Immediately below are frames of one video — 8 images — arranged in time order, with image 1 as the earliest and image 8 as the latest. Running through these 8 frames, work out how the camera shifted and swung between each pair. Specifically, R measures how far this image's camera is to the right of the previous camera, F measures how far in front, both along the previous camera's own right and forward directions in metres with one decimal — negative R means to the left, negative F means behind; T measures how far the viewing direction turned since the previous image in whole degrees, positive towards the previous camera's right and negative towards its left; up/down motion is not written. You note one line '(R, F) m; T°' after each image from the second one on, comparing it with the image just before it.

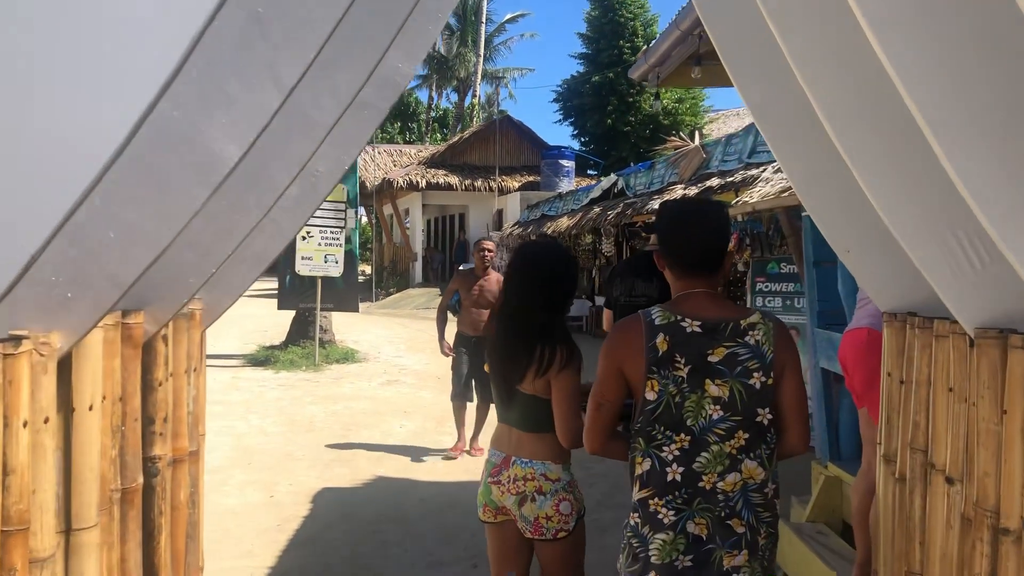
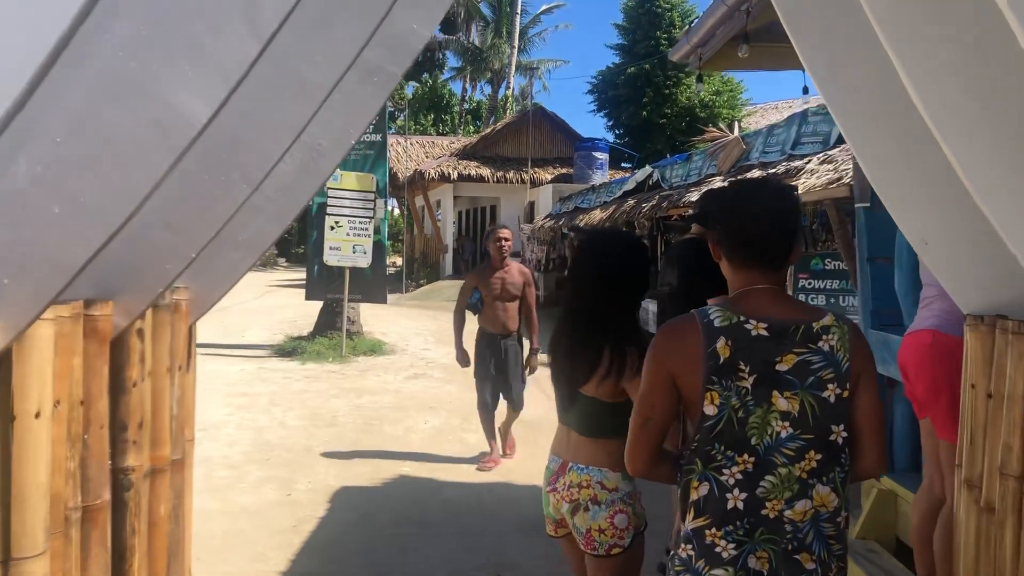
(0.0, +0.2) m; -2°
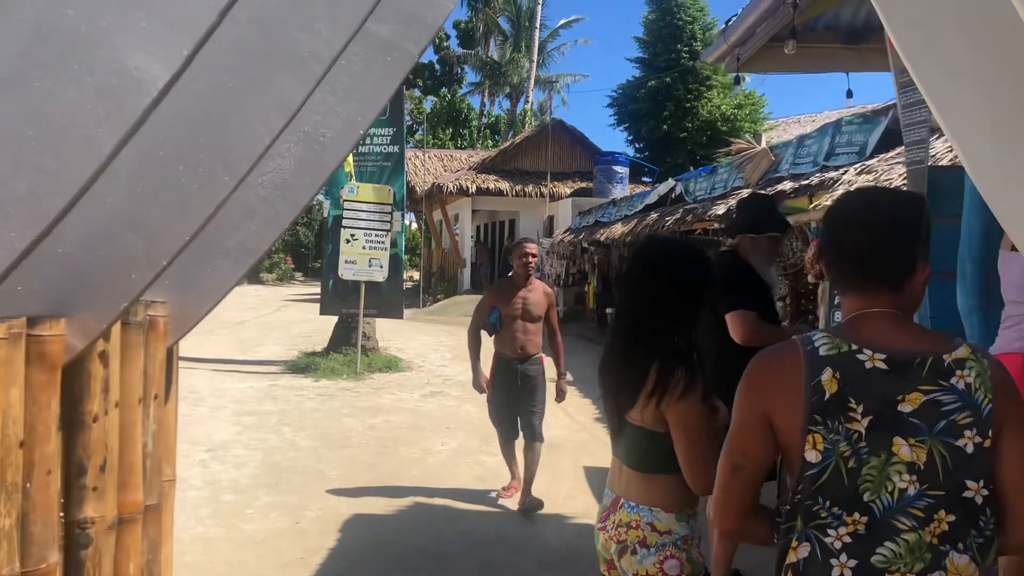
(0.0, +0.3) m; -1°
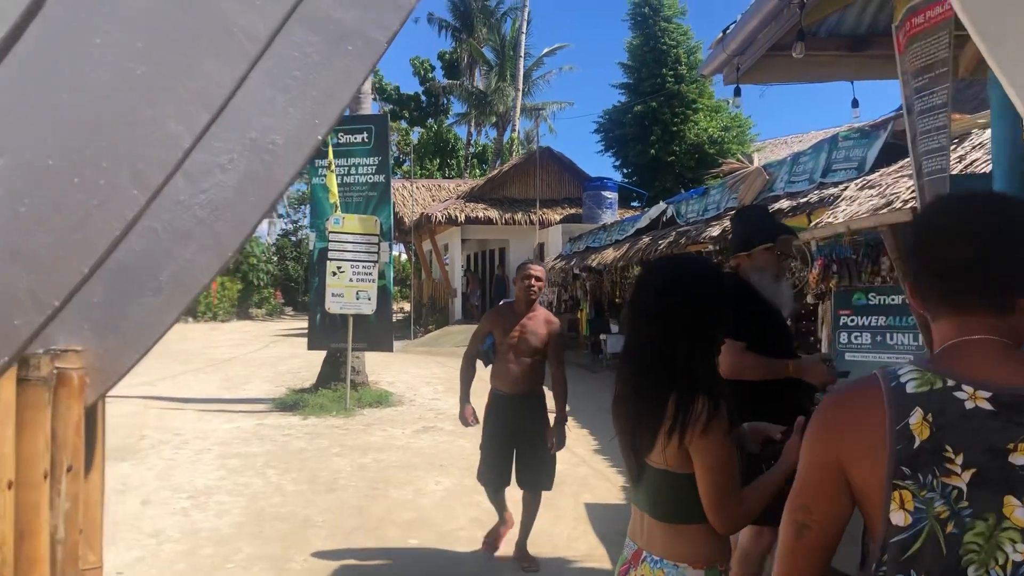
(0.0, +0.3) m; +1°
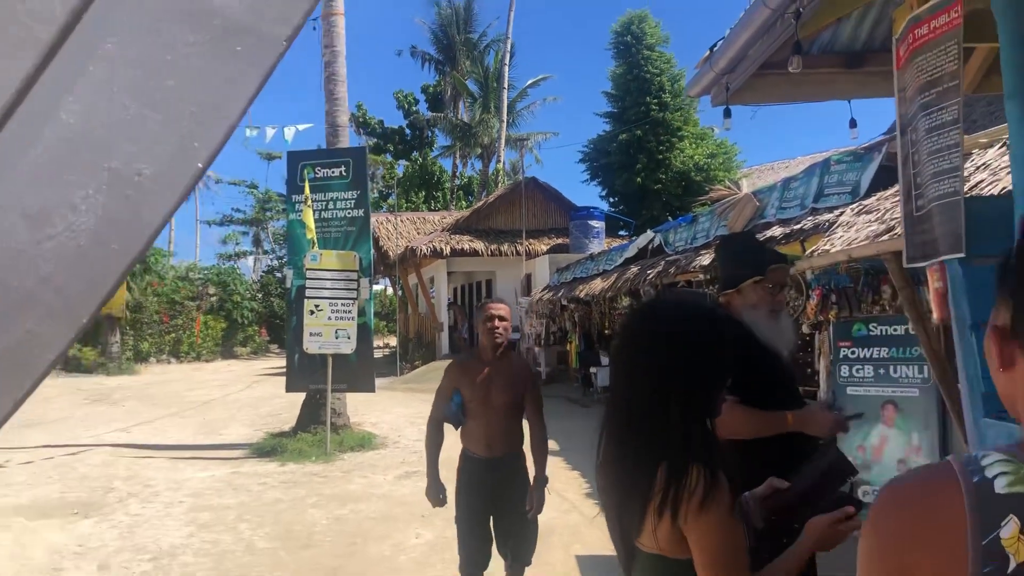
(0.0, +0.3) m; +1°
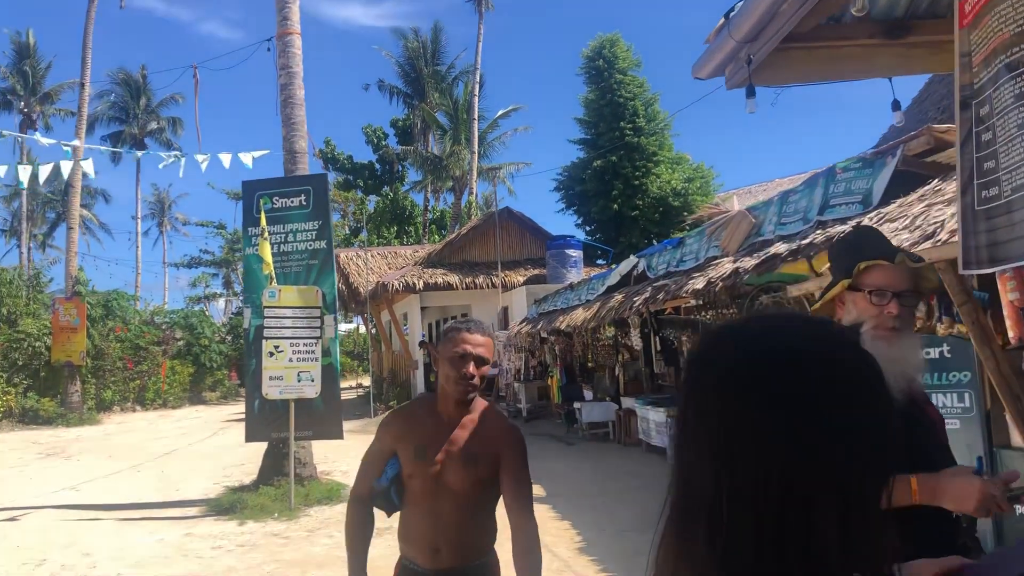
(0.0, +0.7) m; +2°
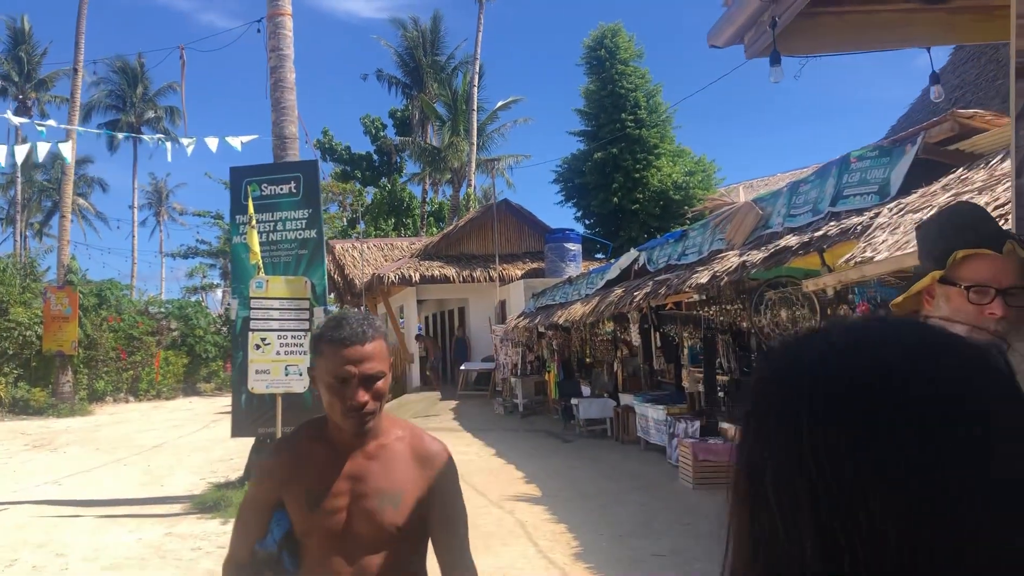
(0.0, +0.3) m; 0°
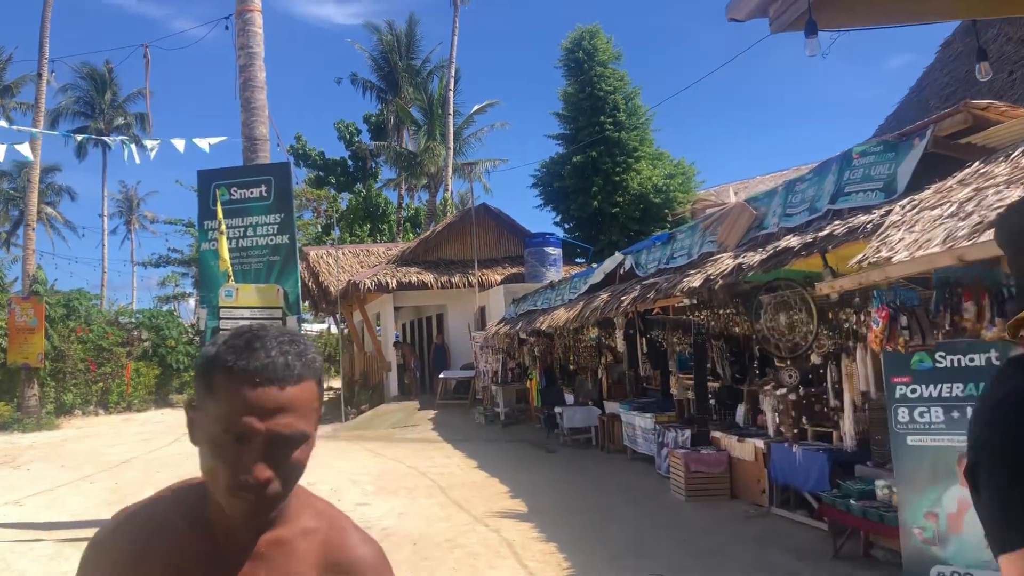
(-0.1, +0.3) m; +1°
